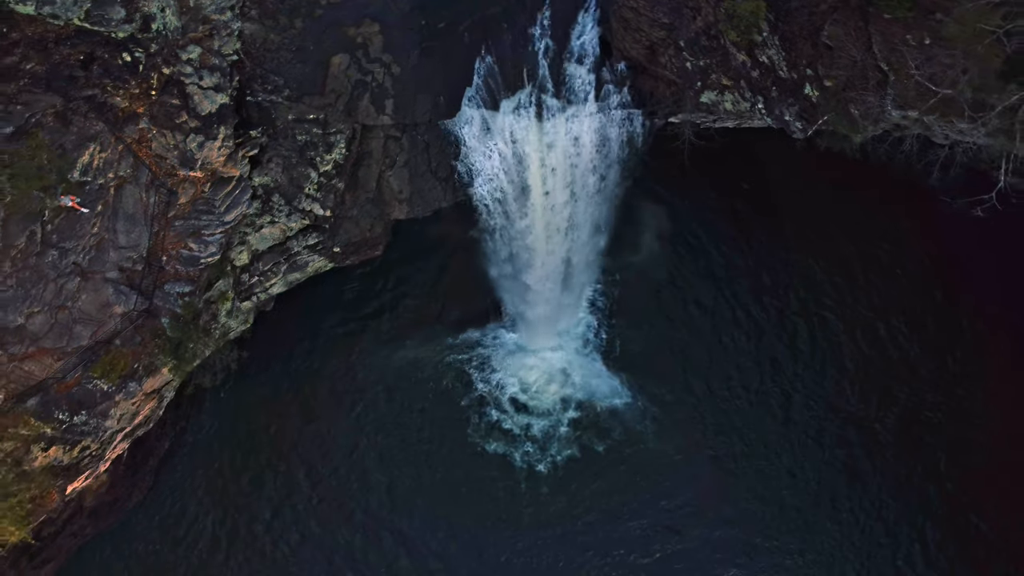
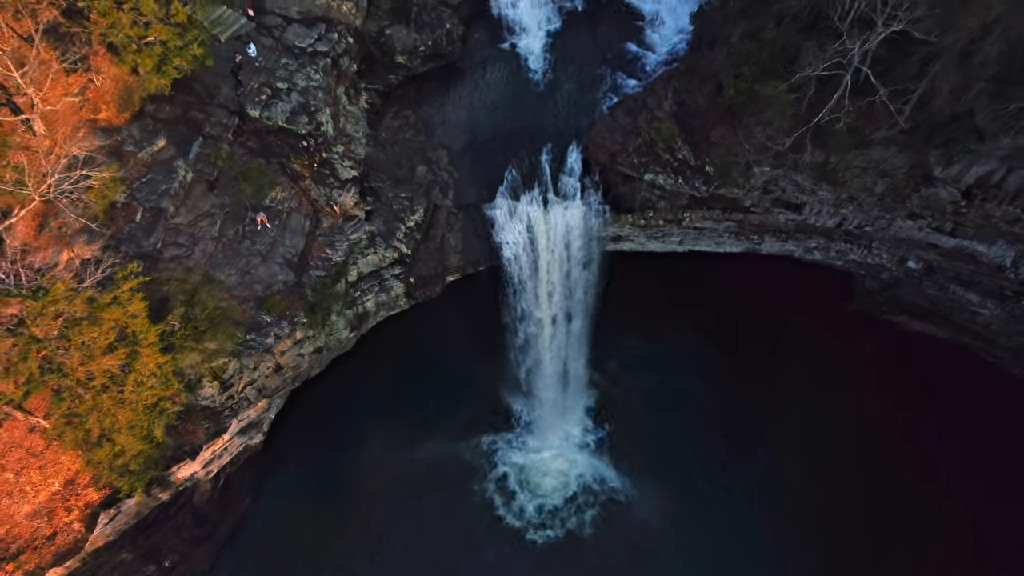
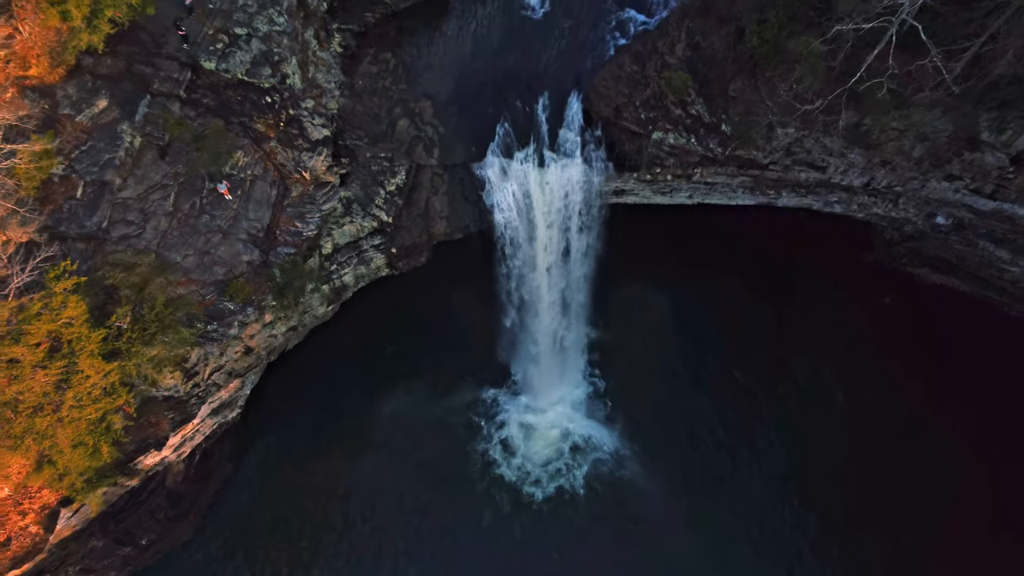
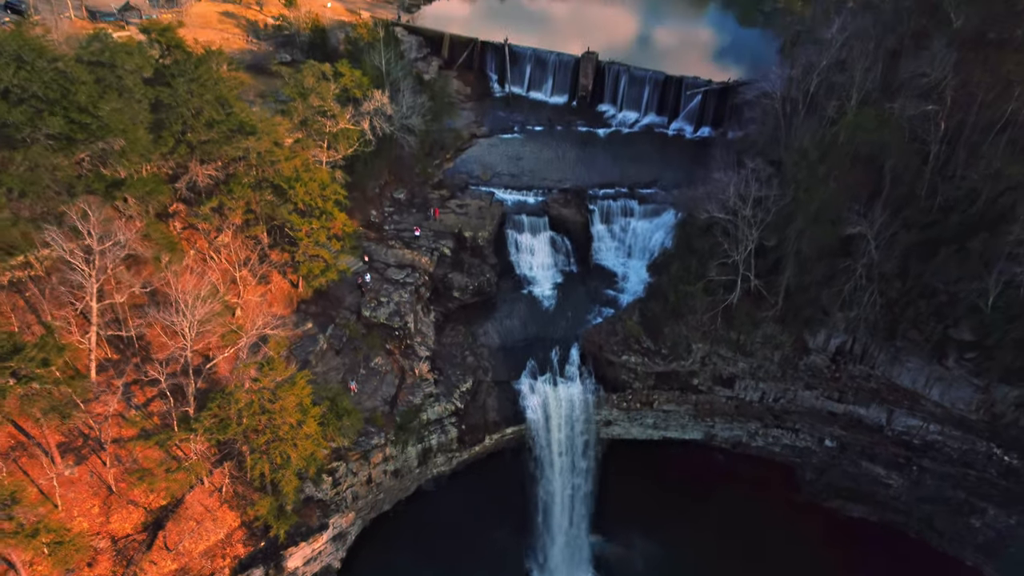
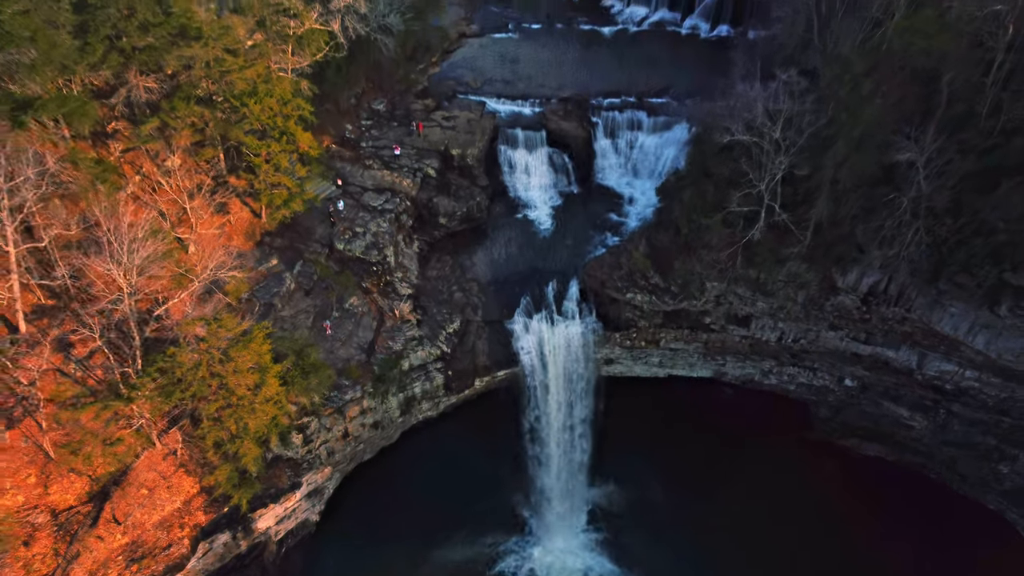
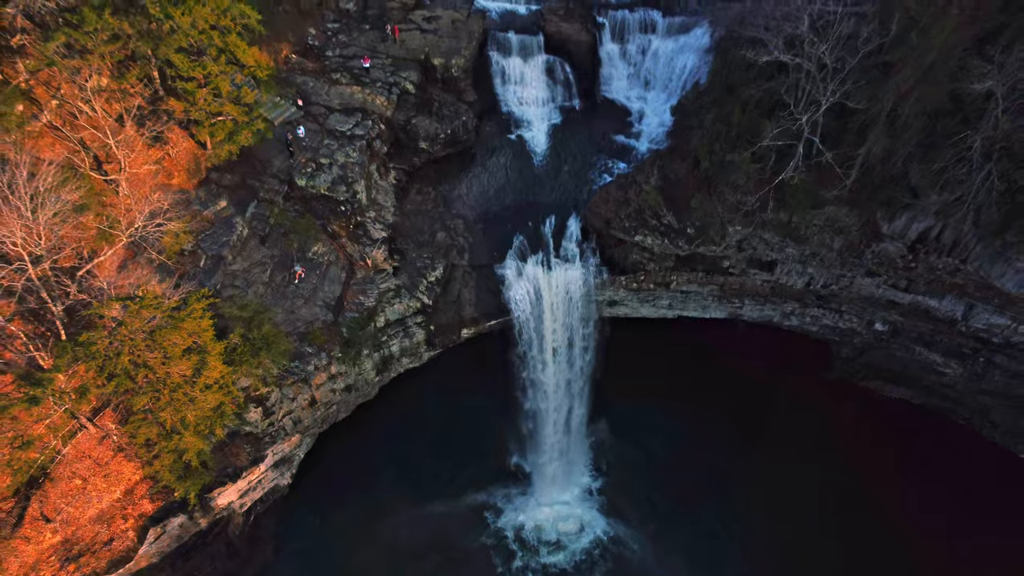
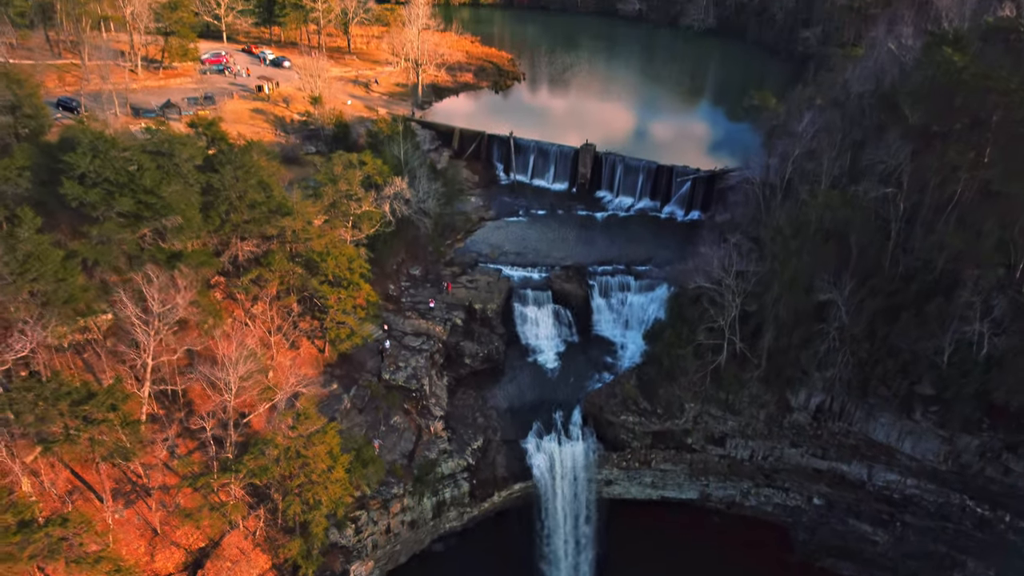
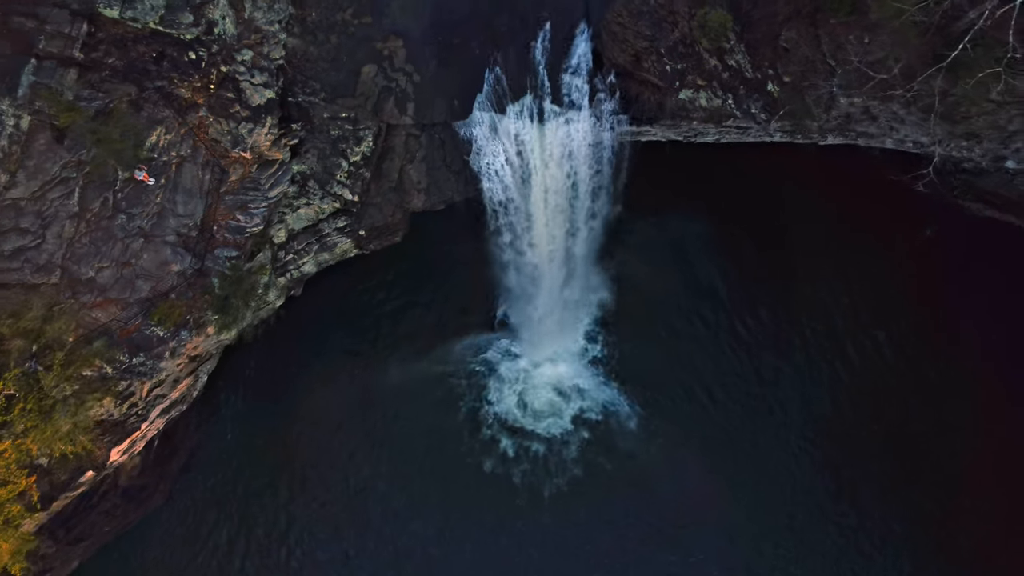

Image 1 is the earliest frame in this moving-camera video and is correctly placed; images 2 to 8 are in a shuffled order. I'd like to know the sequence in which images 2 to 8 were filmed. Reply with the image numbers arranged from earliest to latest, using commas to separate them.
8, 3, 2, 6, 5, 4, 7
